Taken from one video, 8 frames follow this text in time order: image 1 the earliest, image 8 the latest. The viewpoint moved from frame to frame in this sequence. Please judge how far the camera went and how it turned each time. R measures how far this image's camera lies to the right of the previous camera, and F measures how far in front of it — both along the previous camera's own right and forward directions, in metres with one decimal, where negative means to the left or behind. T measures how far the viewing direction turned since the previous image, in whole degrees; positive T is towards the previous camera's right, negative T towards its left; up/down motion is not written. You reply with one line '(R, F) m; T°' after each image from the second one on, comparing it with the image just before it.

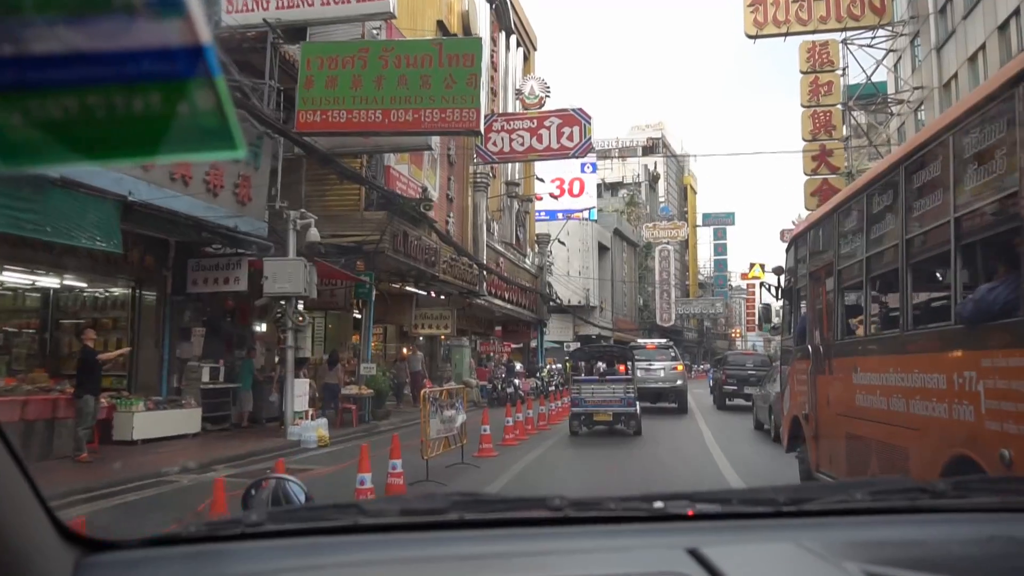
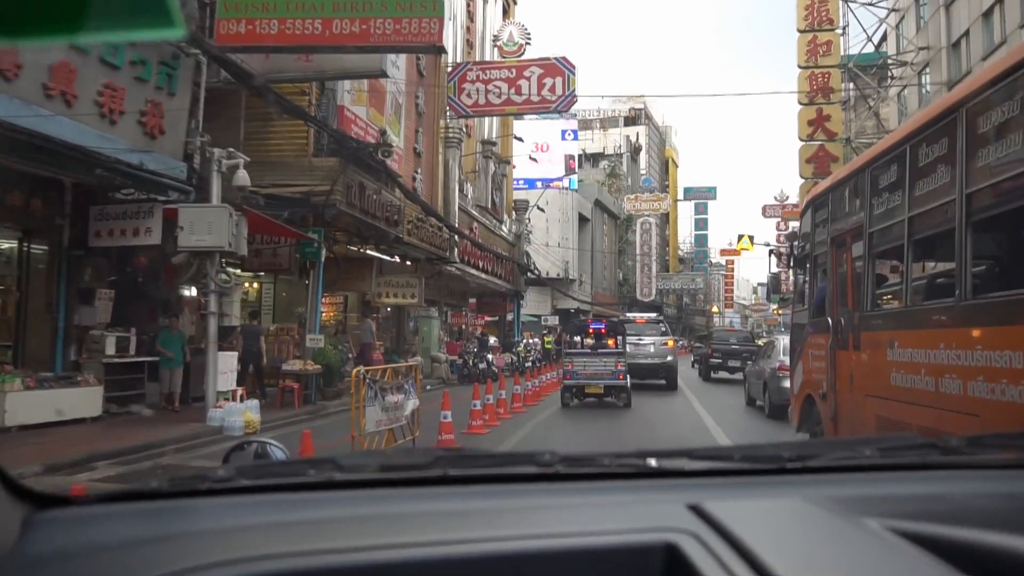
(+0.1, +2.3) m; +2°
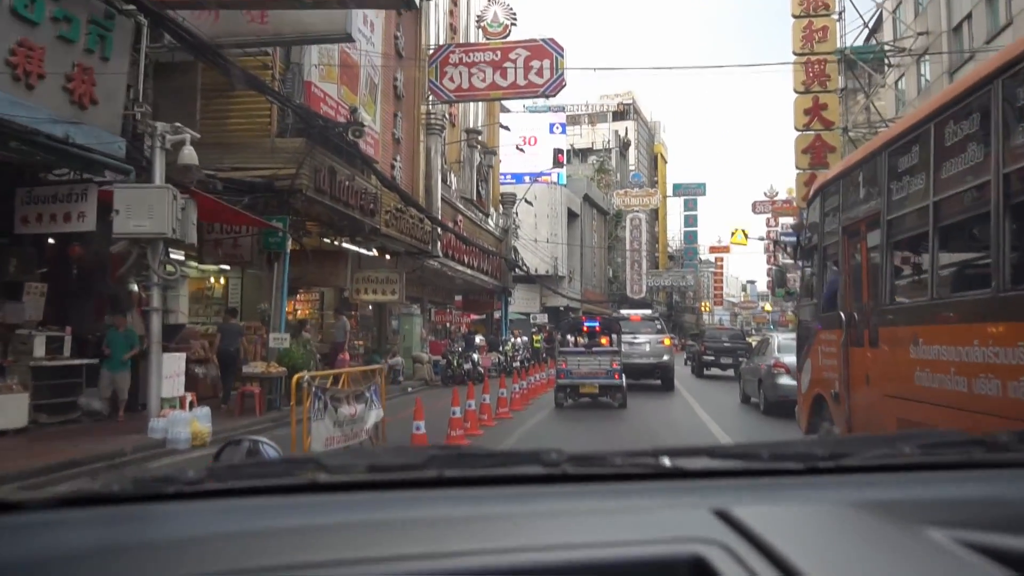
(+0.1, +1.3) m; +1°
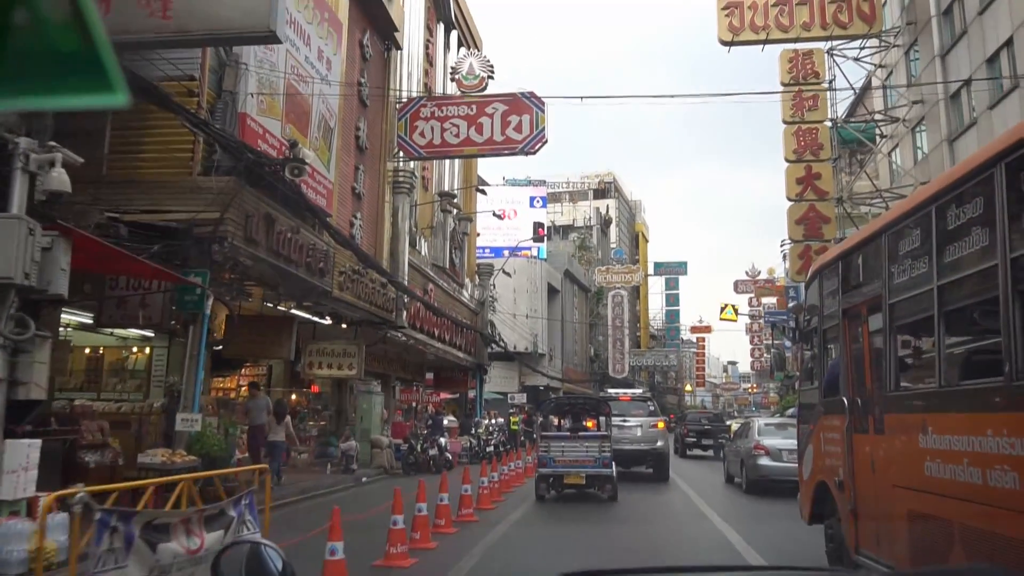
(+0.2, +2.3) m; +1°
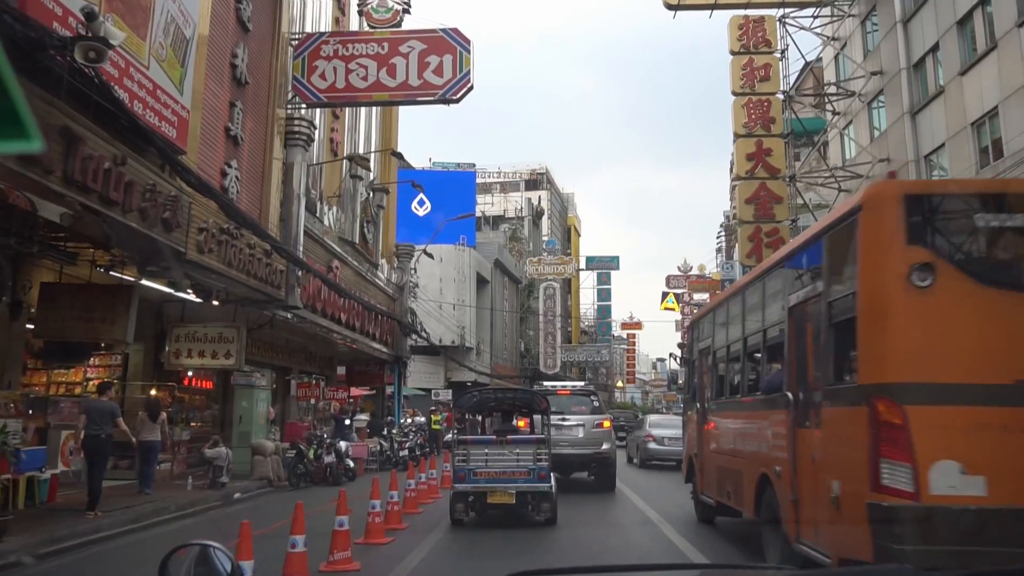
(+0.3, +3.2) m; +5°
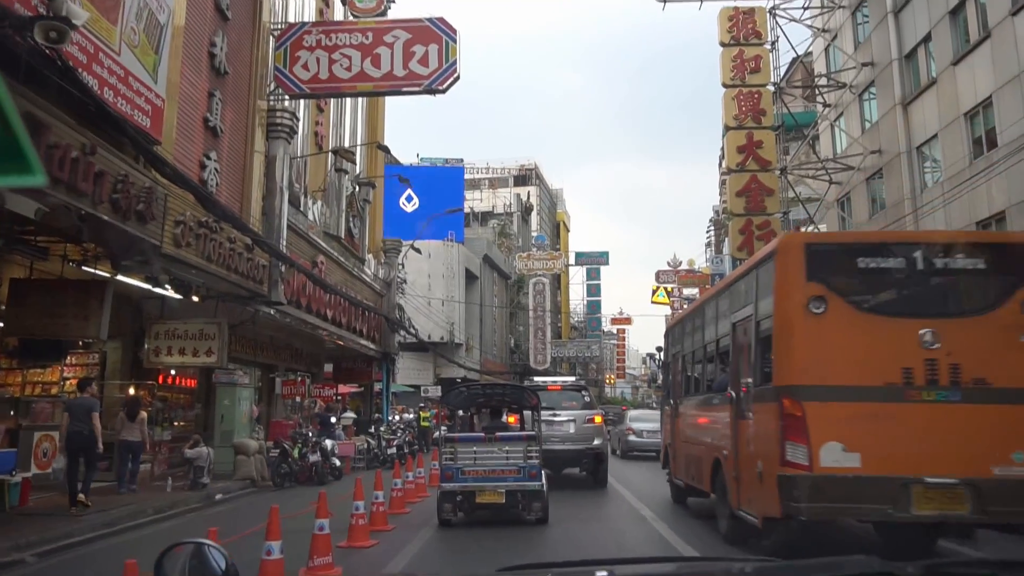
(0.0, +0.3) m; +1°
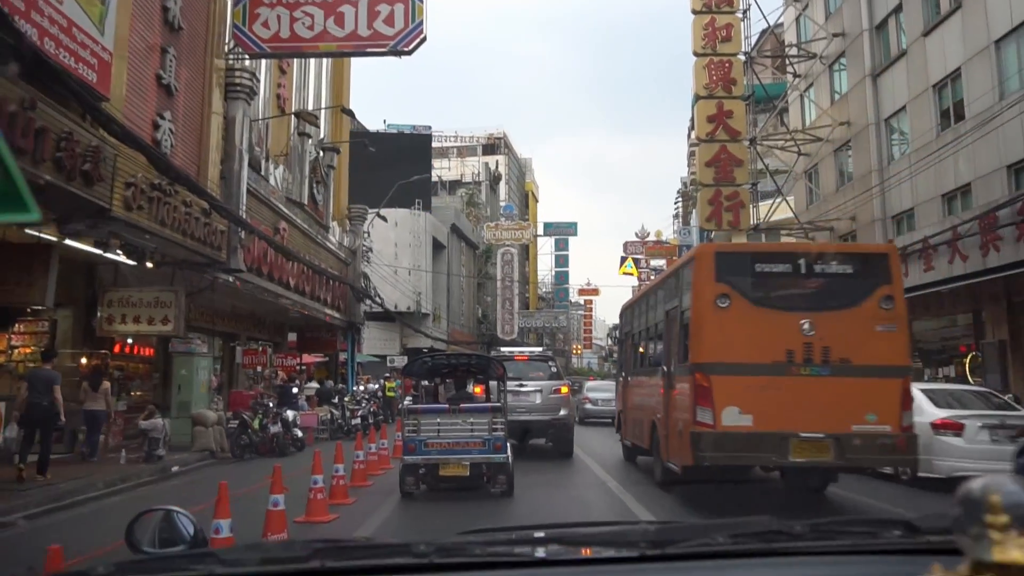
(0.0, +0.3) m; +2°
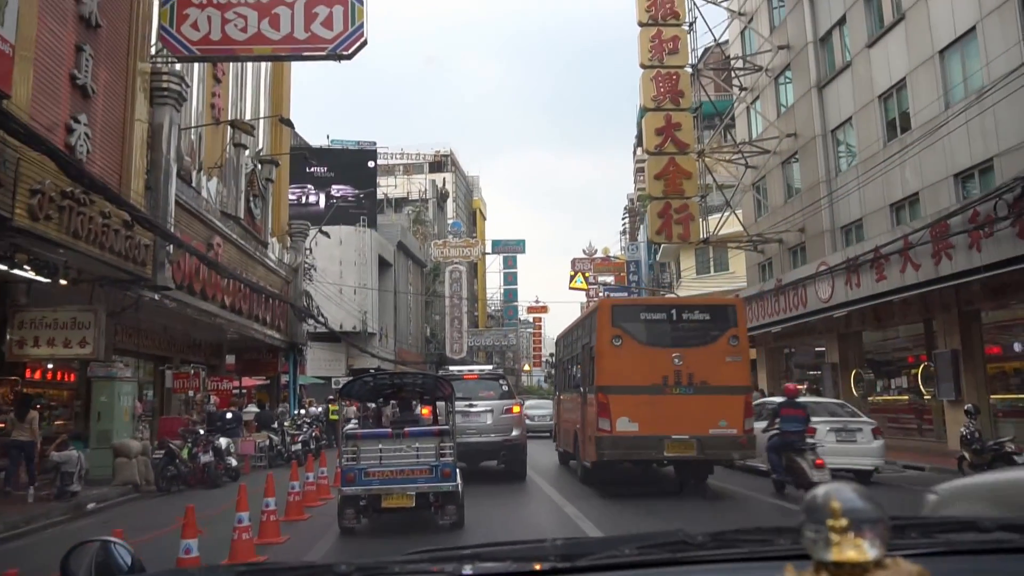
(0.0, +0.7) m; +4°
